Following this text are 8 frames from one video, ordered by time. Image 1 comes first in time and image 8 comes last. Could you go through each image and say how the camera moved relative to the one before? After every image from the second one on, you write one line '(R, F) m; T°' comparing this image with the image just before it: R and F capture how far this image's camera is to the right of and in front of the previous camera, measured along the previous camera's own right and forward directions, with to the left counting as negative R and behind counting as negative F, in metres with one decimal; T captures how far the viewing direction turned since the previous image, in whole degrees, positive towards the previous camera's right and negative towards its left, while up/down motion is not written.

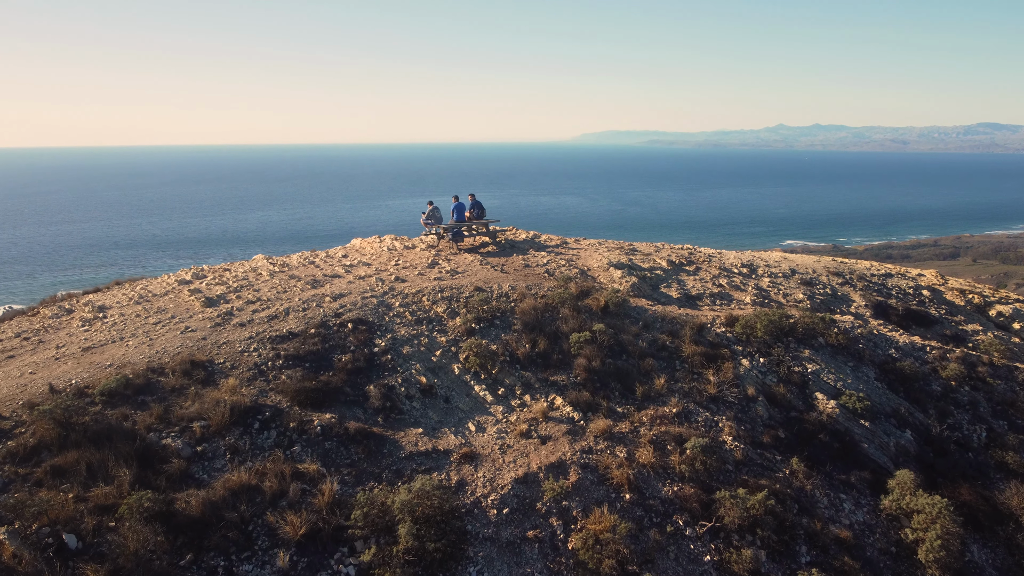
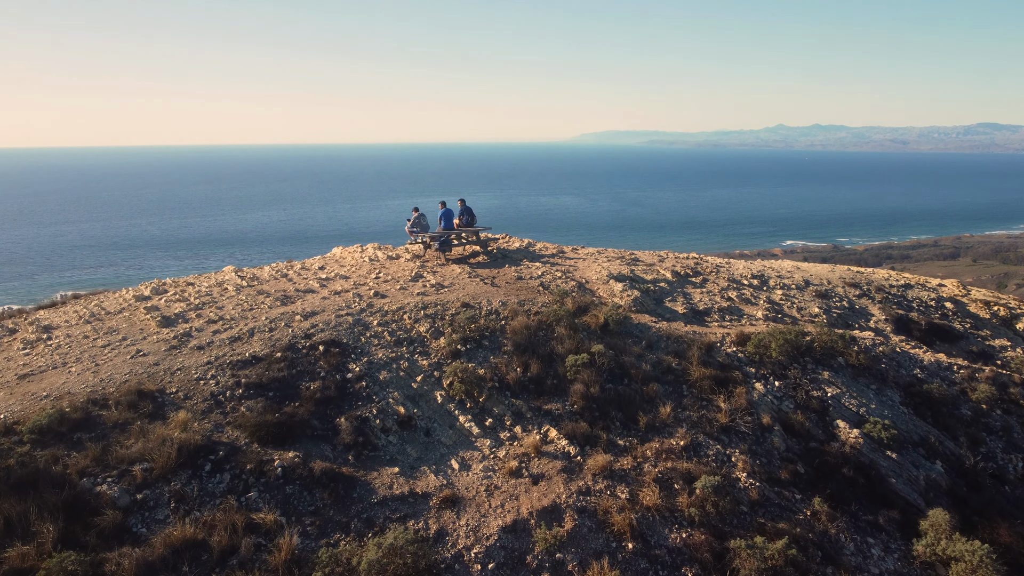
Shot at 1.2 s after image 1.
(+0.2, +1.1) m; 0°
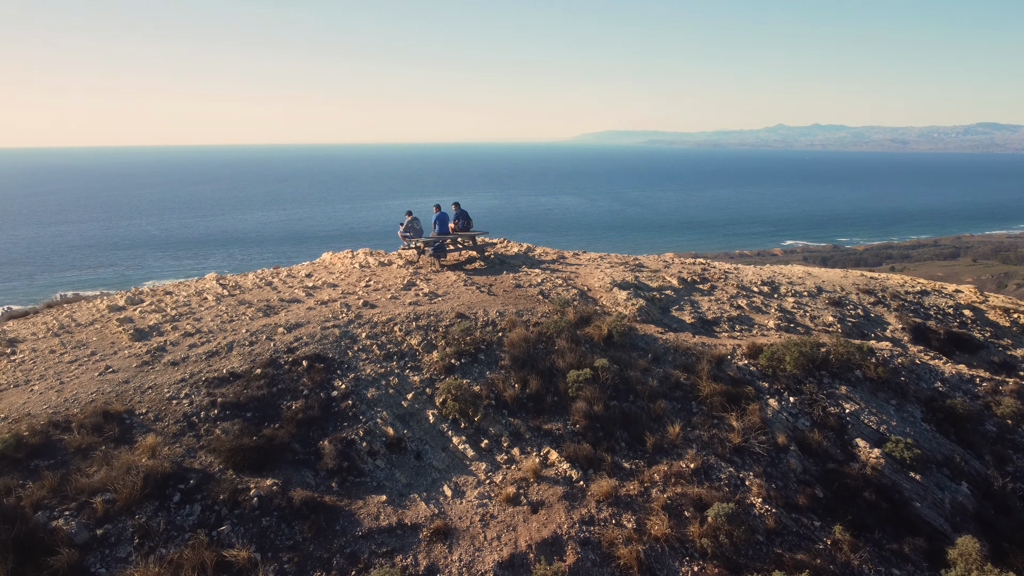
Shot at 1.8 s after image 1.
(0.0, +0.7) m; 0°
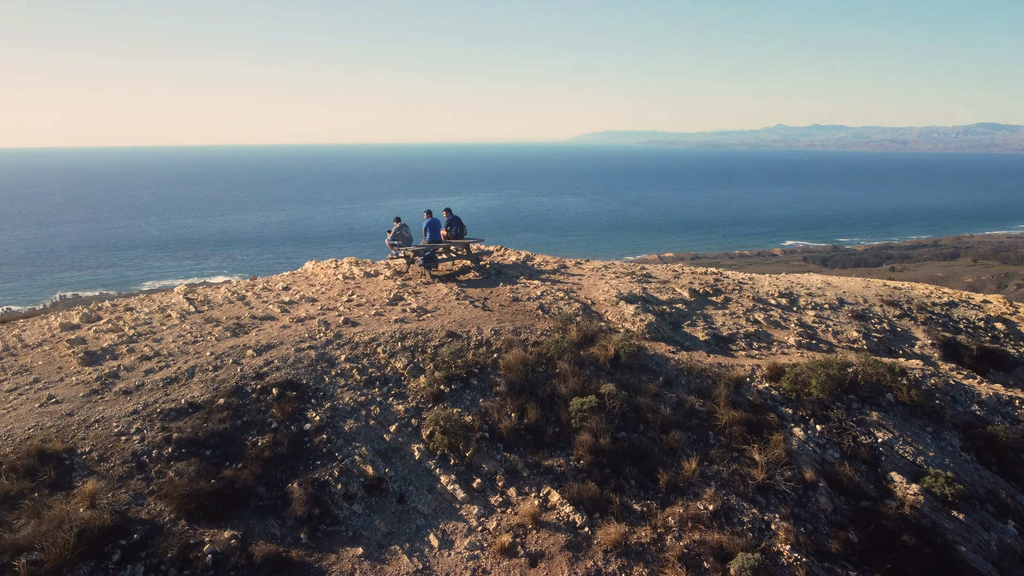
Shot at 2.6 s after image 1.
(+0.1, +1.1) m; 0°
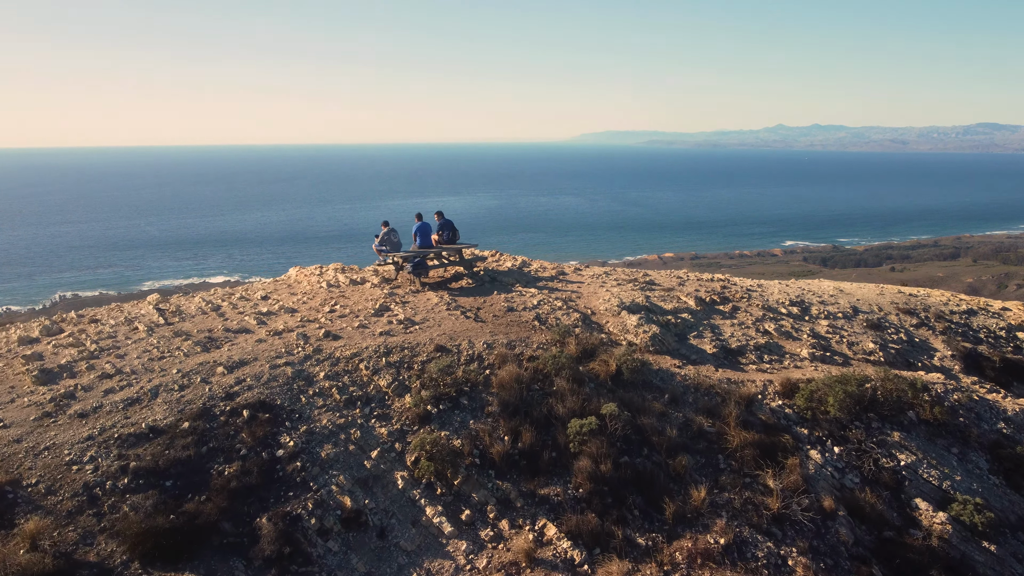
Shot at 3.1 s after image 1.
(+0.1, +0.7) m; 0°
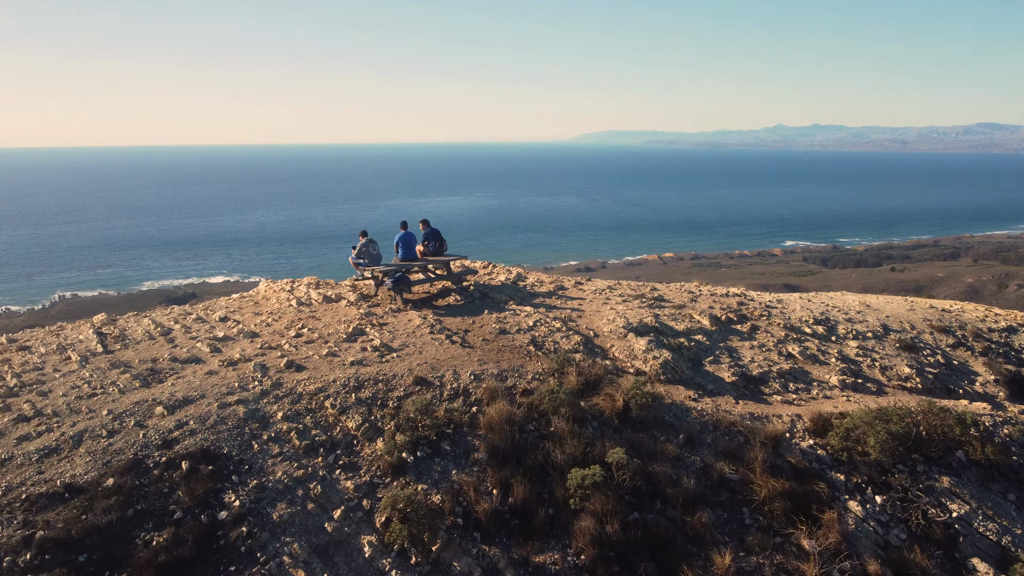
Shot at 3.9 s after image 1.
(+0.2, +1.2) m; 0°
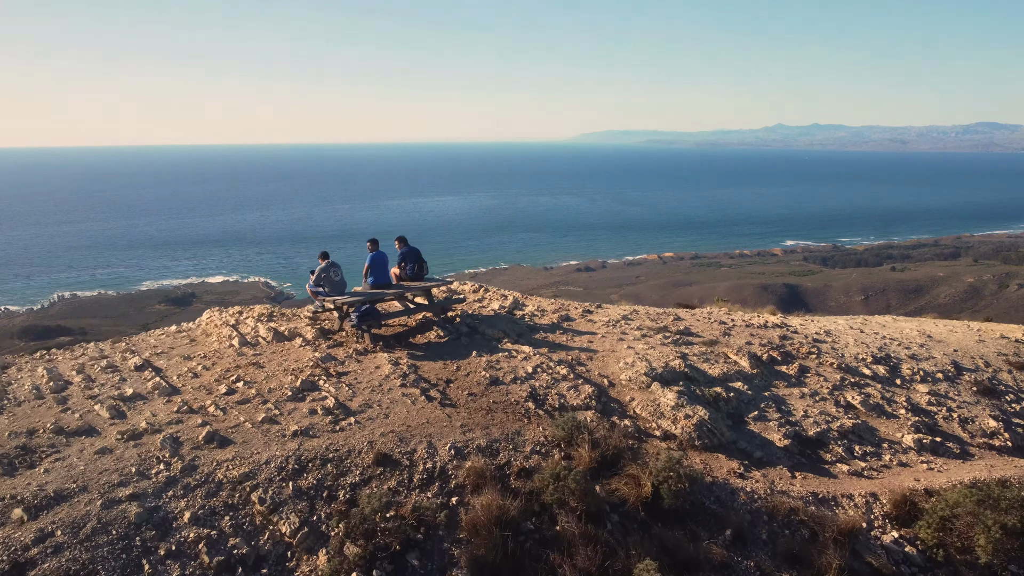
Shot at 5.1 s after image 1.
(+0.1, +2.0) m; 0°
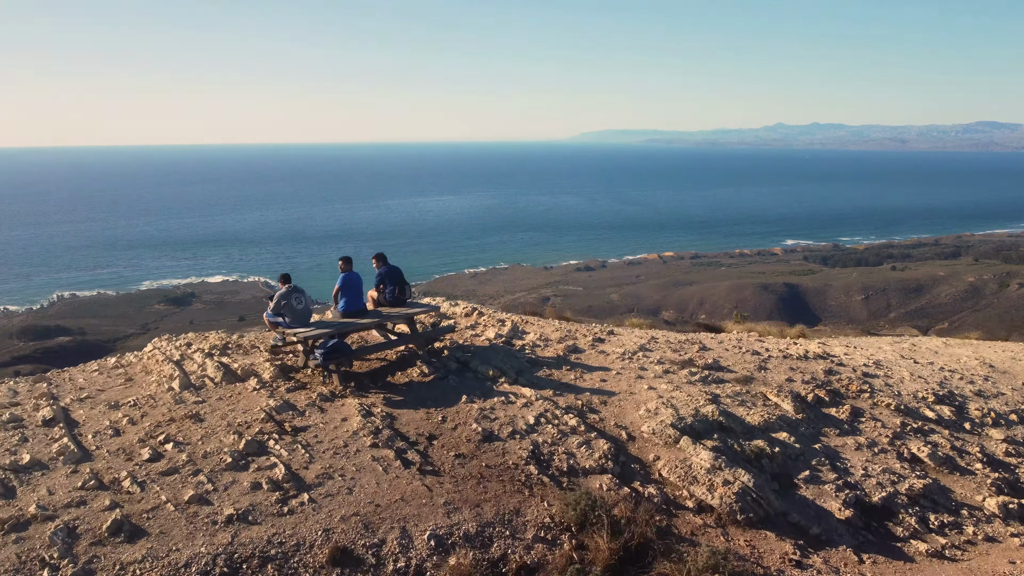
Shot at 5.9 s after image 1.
(0.0, +1.4) m; 0°
